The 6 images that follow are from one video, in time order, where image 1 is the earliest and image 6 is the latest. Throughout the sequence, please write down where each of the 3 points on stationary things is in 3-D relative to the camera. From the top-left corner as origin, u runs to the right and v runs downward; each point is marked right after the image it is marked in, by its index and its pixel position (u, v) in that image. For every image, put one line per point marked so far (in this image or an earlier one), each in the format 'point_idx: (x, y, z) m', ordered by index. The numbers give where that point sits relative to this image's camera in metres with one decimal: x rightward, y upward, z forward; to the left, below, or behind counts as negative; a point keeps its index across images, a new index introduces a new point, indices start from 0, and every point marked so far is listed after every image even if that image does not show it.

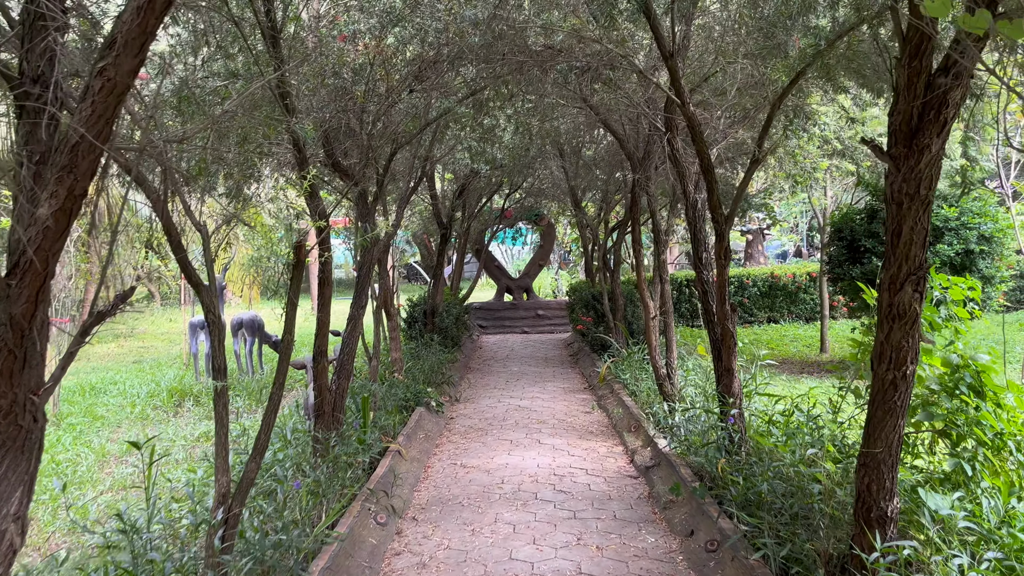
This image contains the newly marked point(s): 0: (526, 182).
0: (+0.2, +1.4, +10.3) m
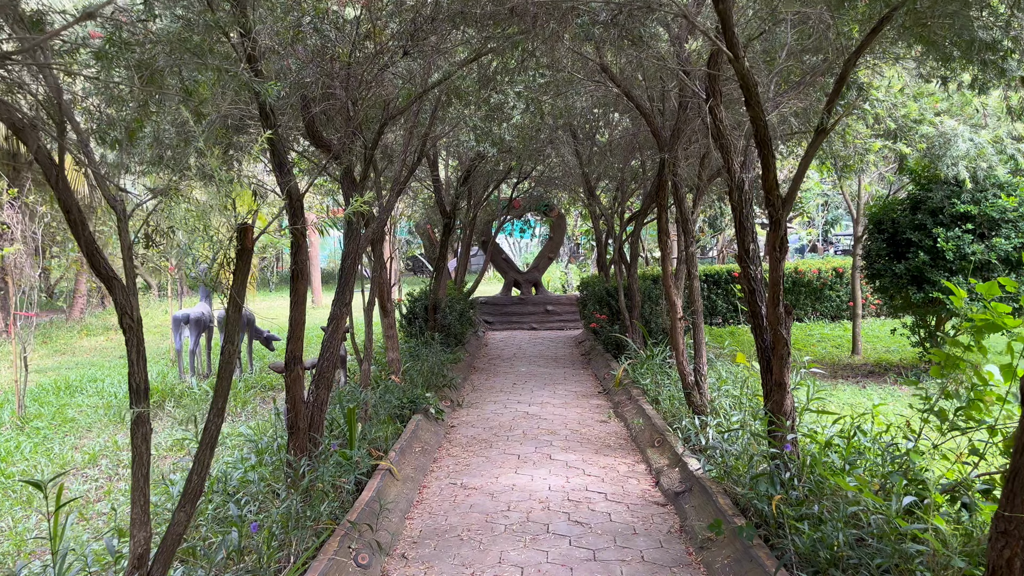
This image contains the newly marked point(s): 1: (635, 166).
0: (+0.3, +1.5, +9.7) m
1: (+1.3, +1.3, +8.3) m
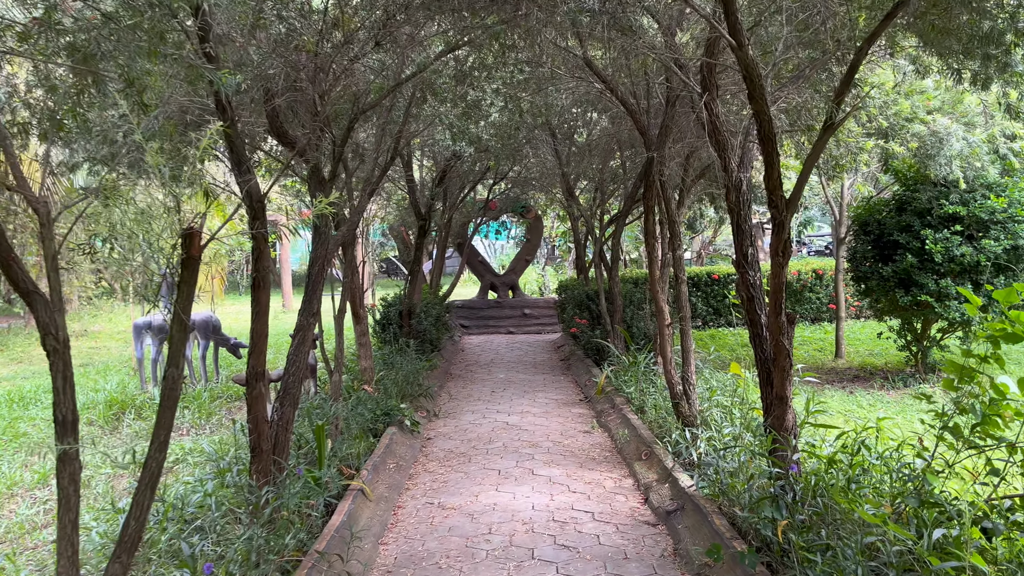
0: (0.0, +1.4, +9.4) m
1: (+1.1, +1.2, +8.1) m
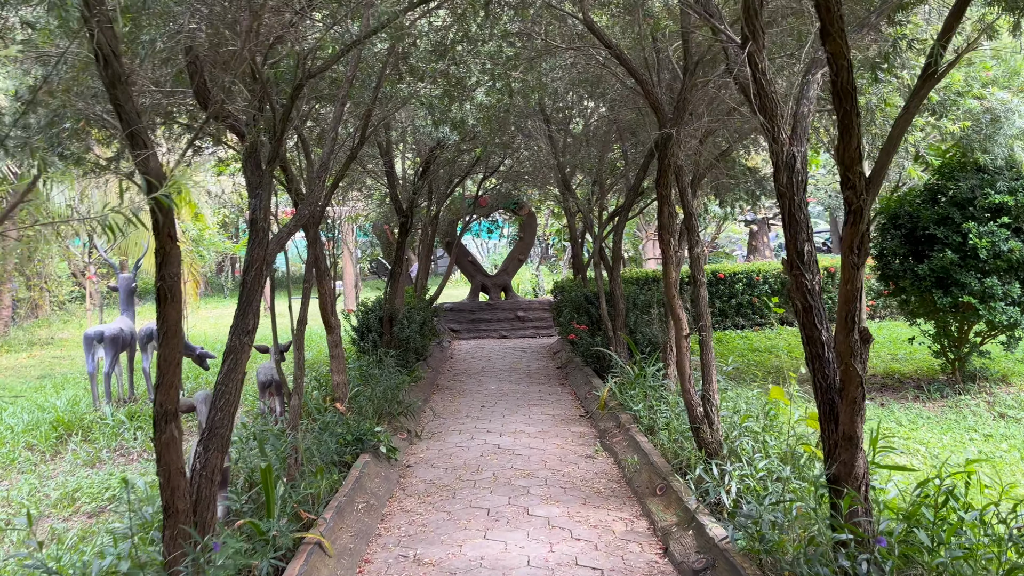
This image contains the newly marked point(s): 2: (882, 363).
0: (-0.1, +1.4, +8.7) m
1: (+1.0, +1.2, +7.4) m
2: (+3.4, -0.7, +7.1) m
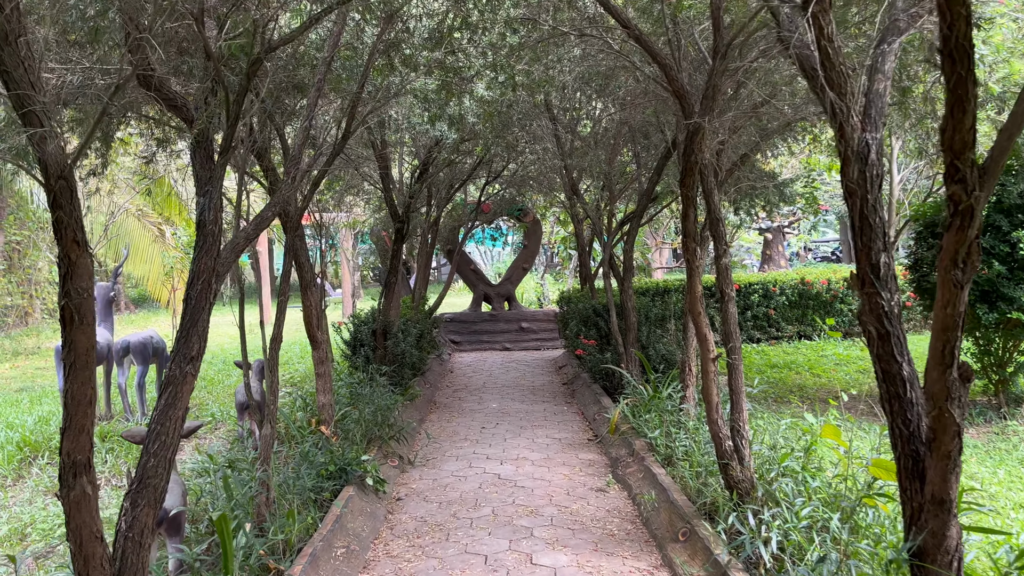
0: (-0.1, +1.3, +8.2) m
1: (+1.0, +1.1, +6.9) m
2: (+3.4, -0.8, +6.6) m
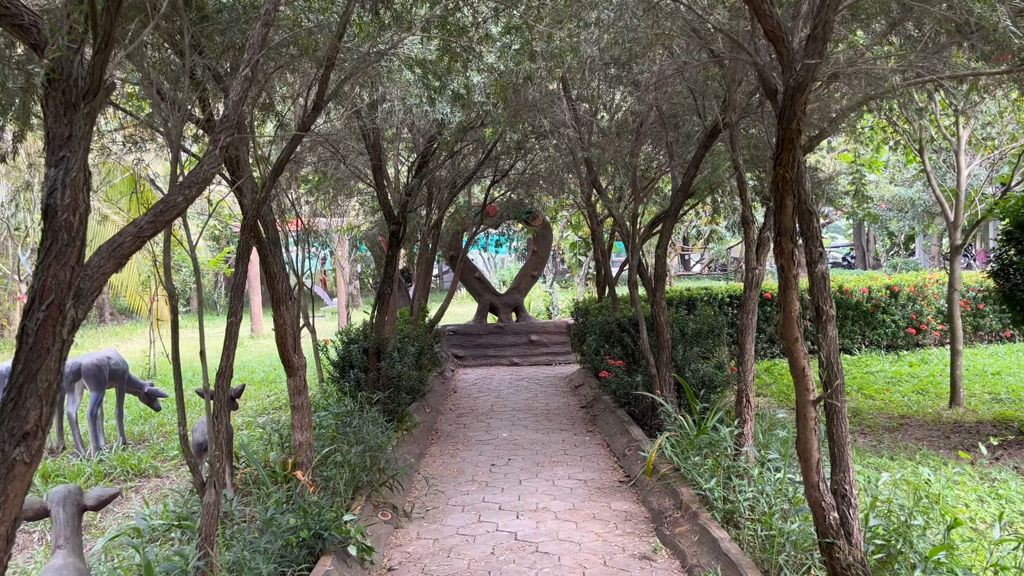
0: (0.0, +1.2, +7.4) m
1: (+1.1, +1.0, +6.0) m
2: (+3.5, -0.9, +5.7) m
